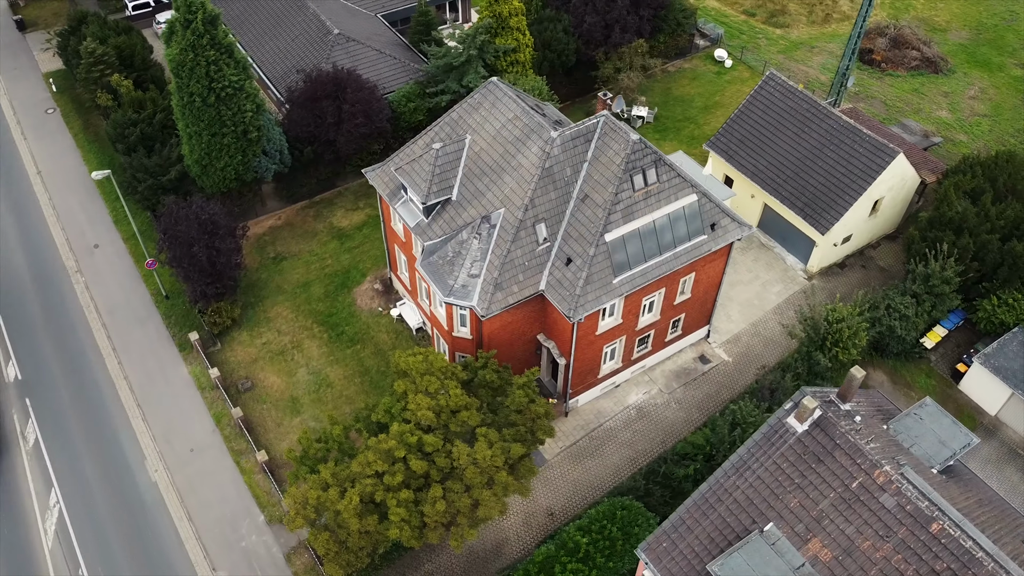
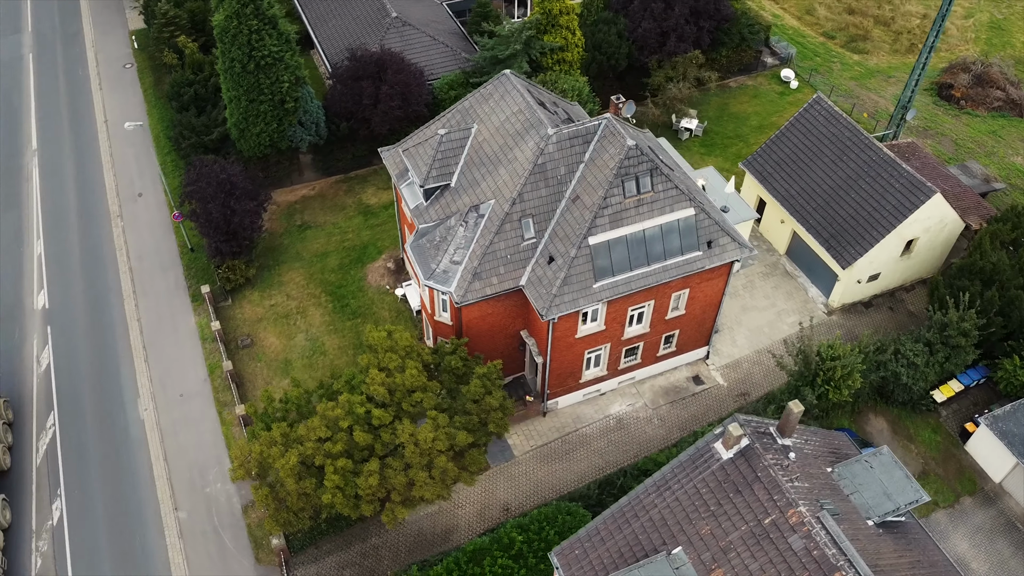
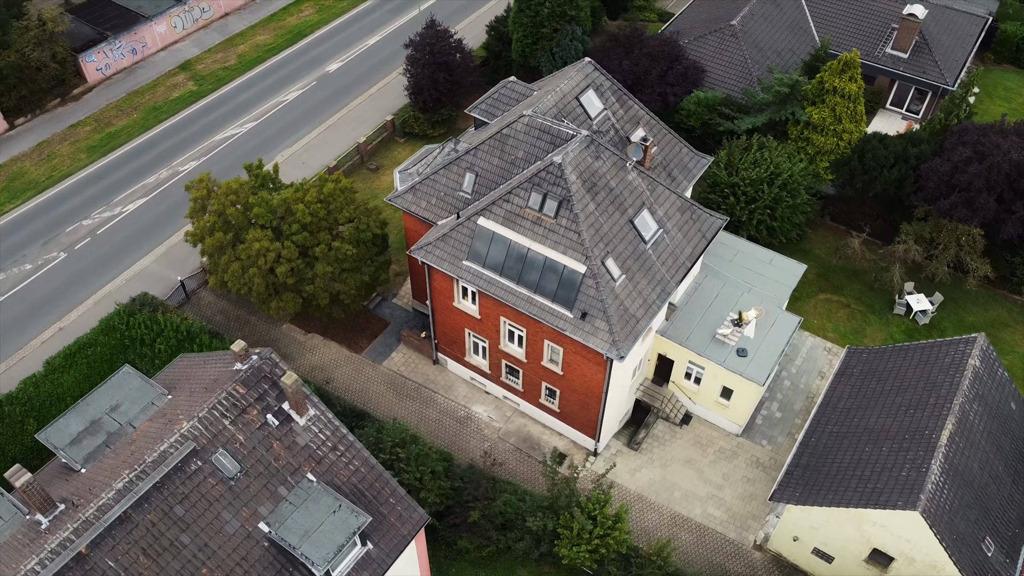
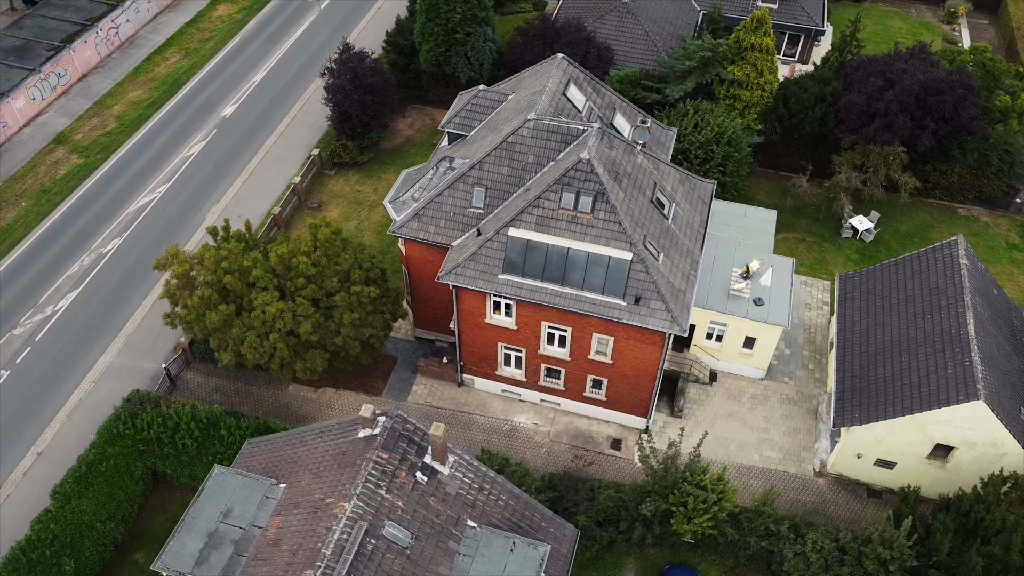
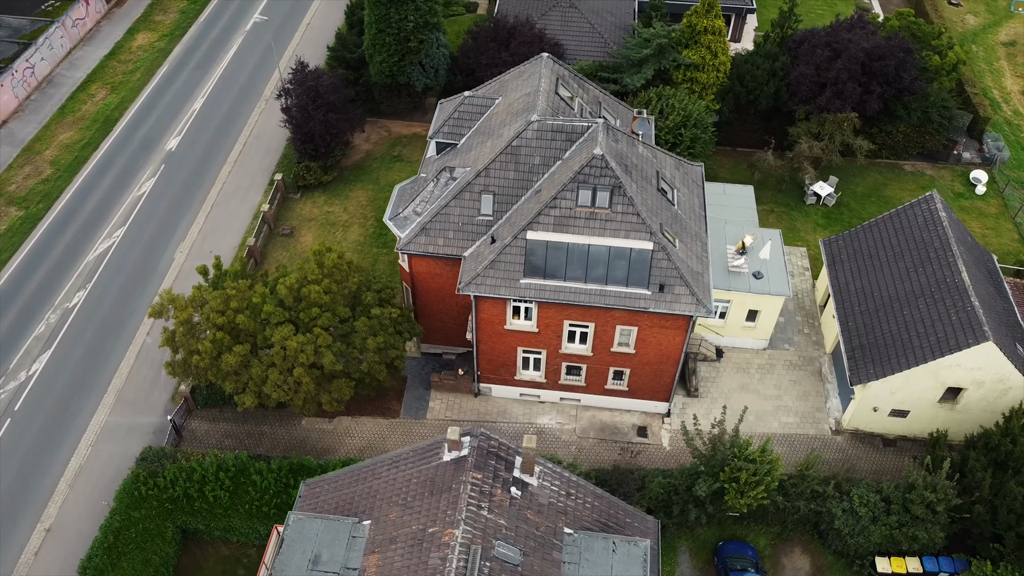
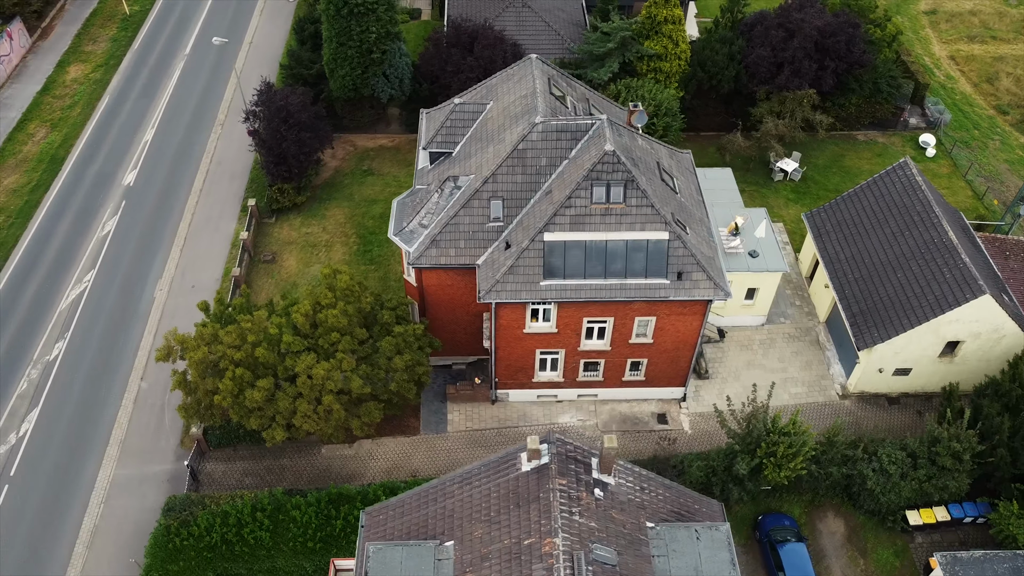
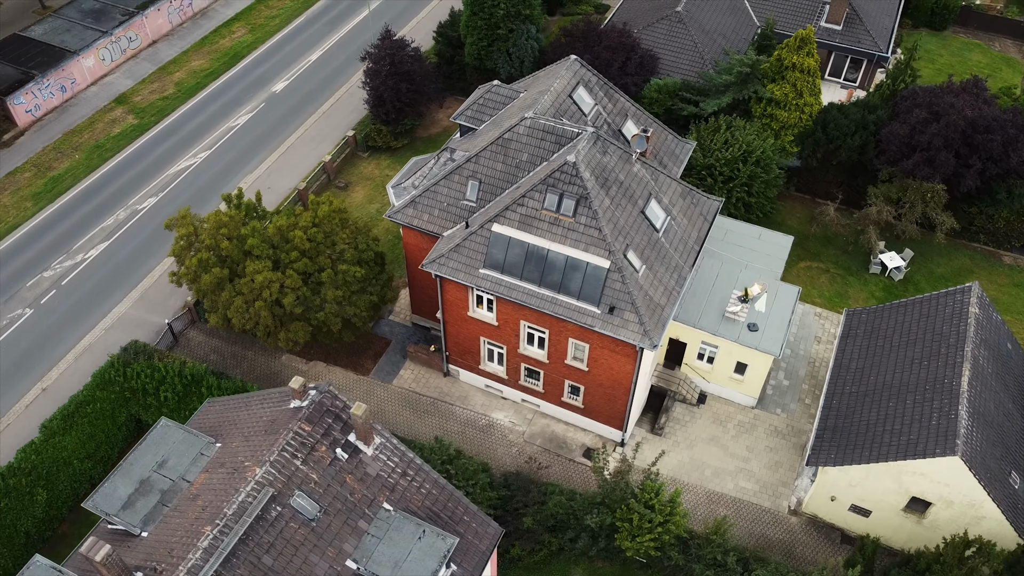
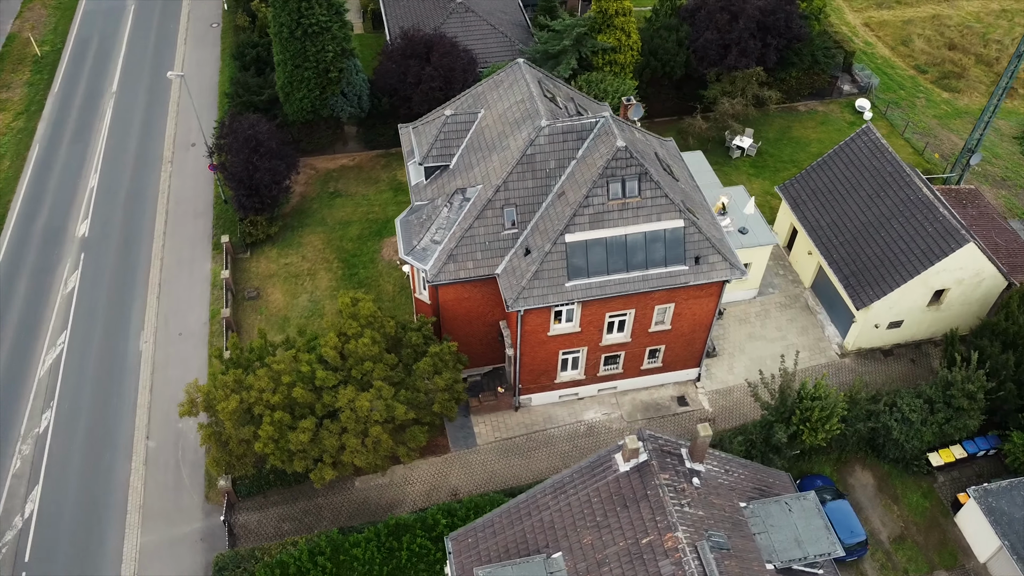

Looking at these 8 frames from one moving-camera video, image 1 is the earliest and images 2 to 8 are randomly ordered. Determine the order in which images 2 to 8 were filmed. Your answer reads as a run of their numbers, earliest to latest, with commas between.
2, 8, 6, 5, 4, 7, 3
